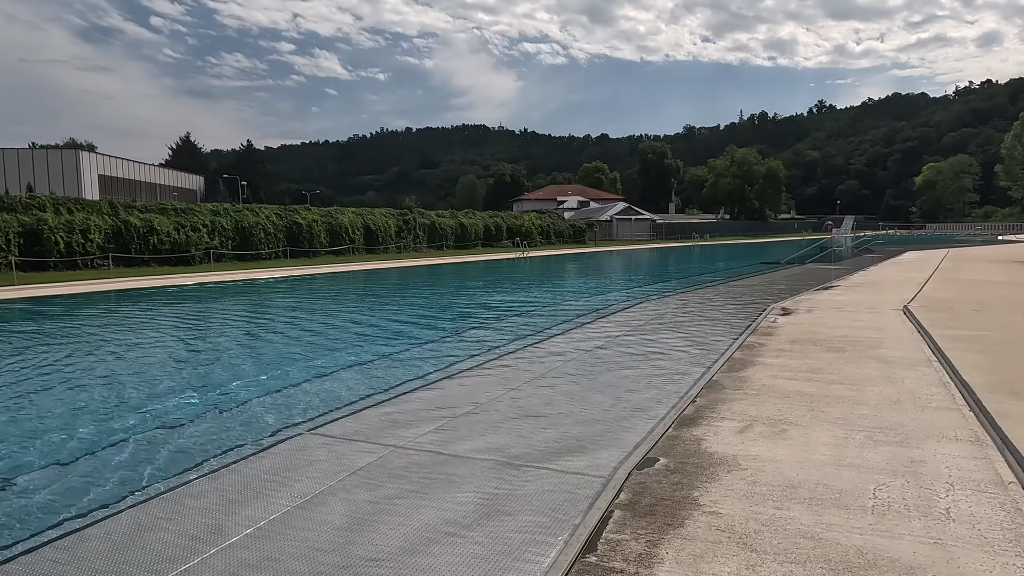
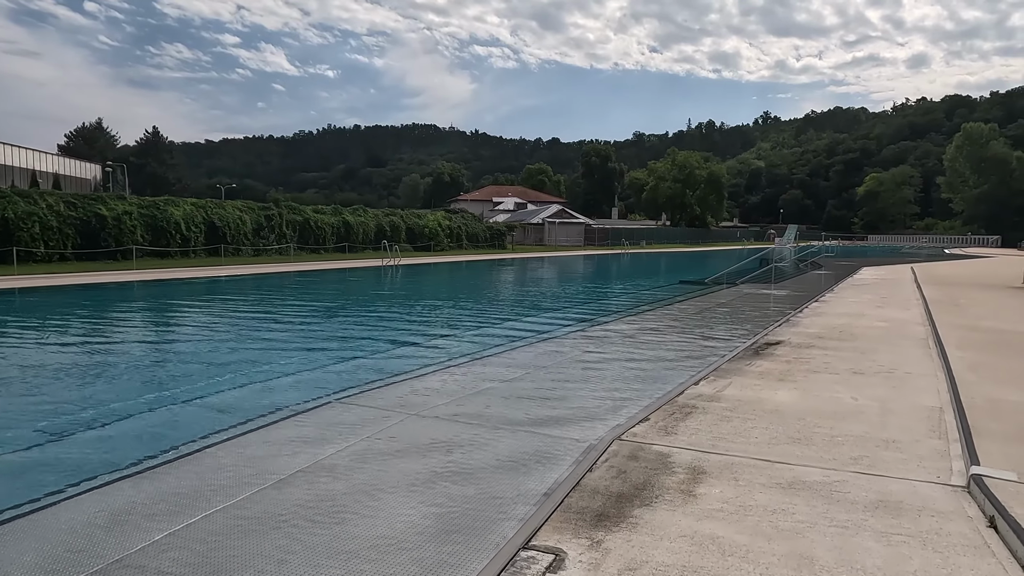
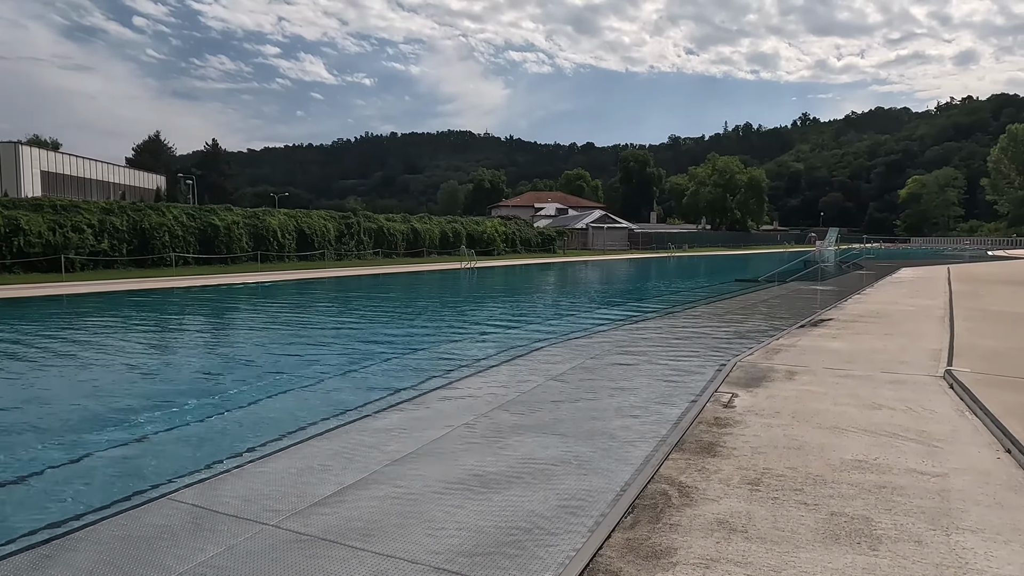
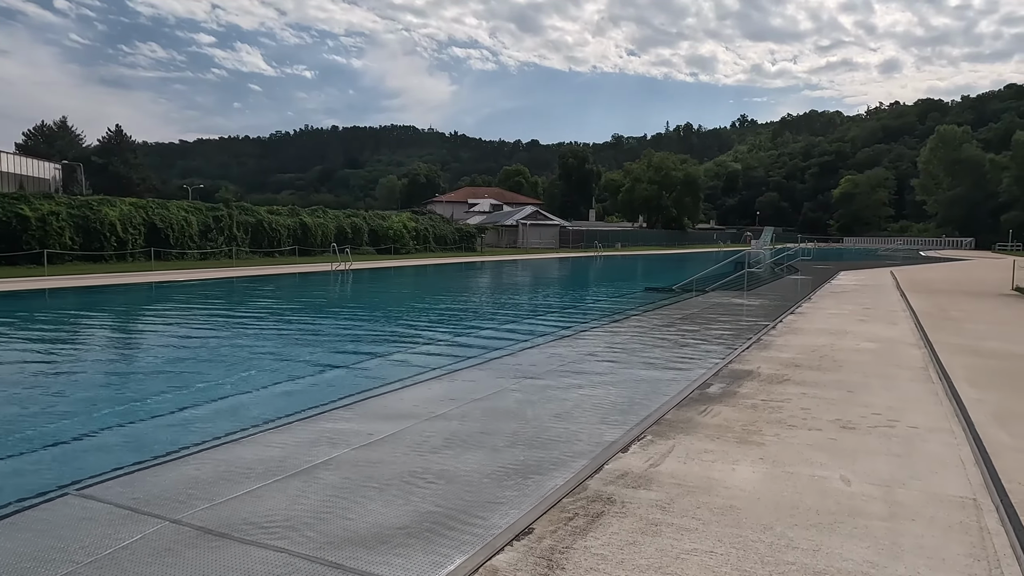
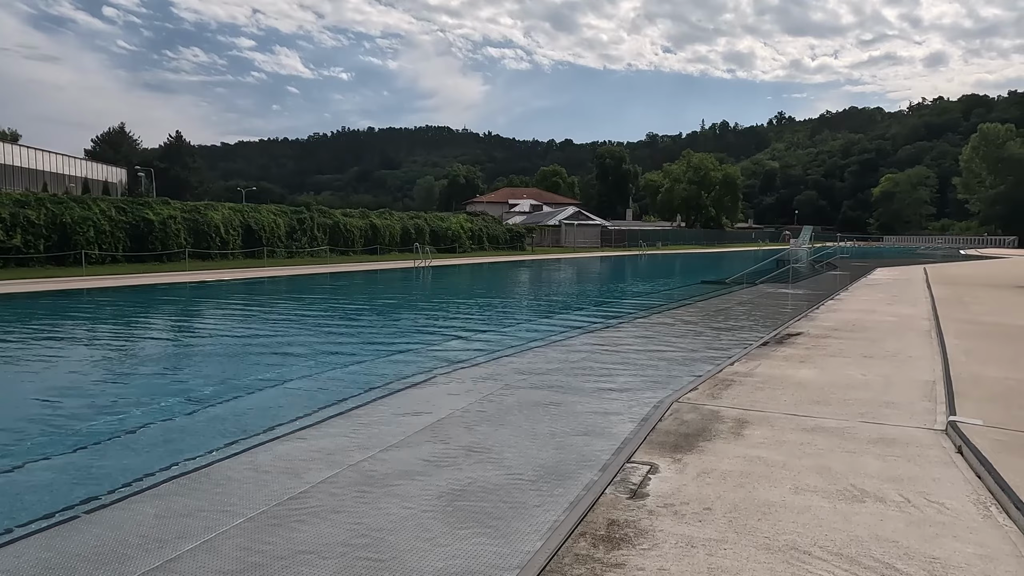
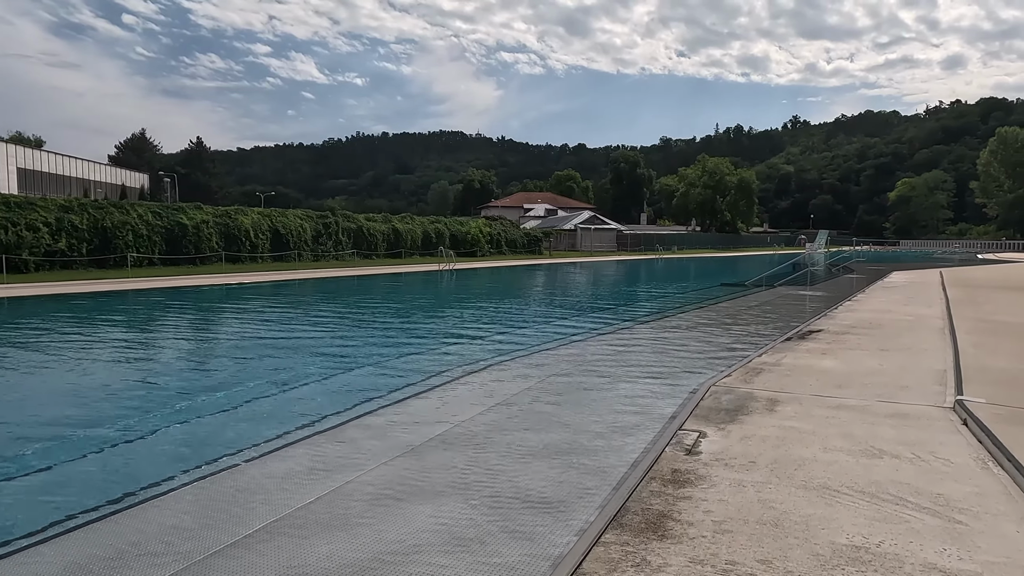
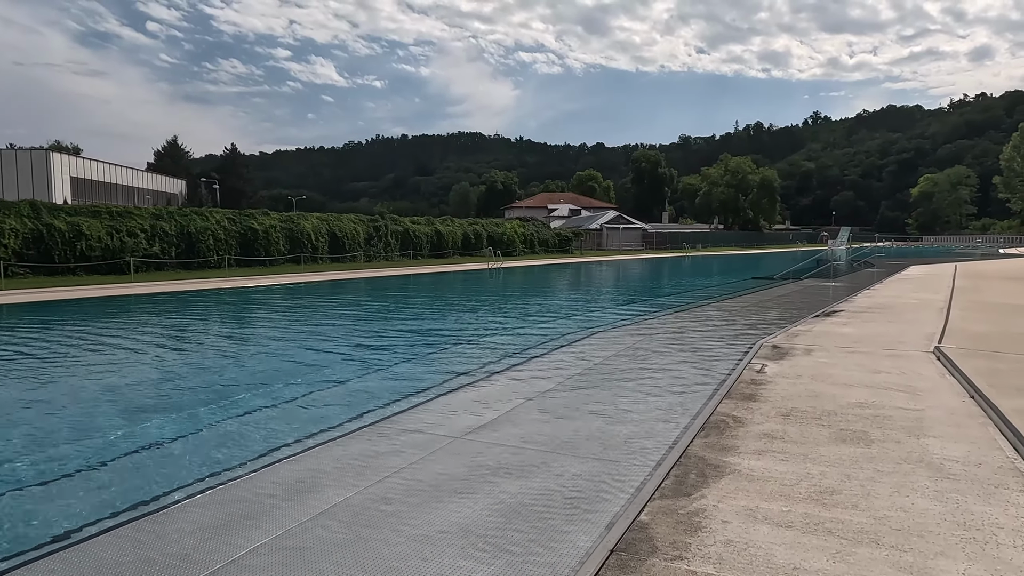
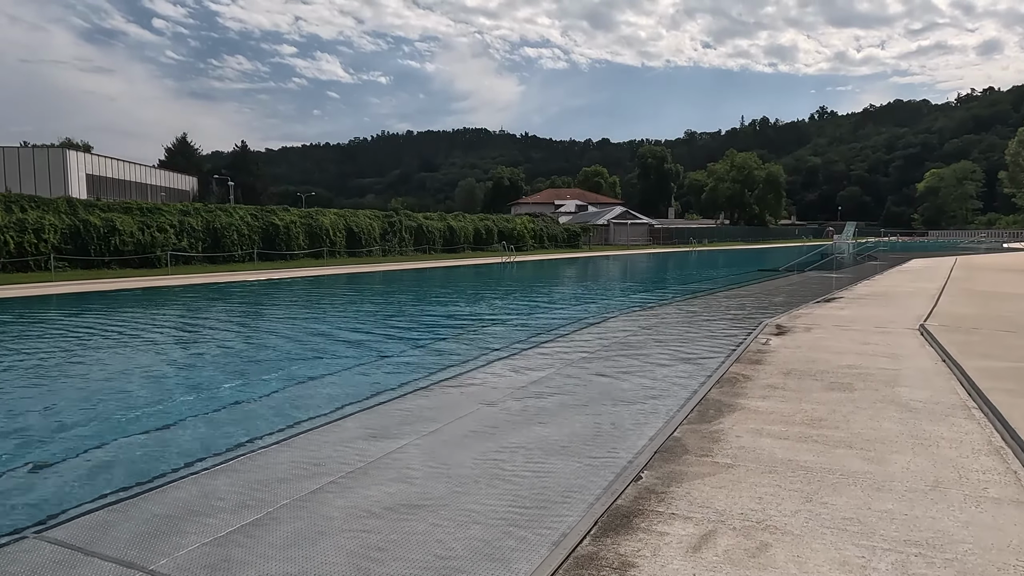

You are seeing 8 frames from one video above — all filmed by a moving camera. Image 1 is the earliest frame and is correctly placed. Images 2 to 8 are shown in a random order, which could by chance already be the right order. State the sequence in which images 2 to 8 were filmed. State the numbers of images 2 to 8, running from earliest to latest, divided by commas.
8, 7, 3, 6, 5, 2, 4
